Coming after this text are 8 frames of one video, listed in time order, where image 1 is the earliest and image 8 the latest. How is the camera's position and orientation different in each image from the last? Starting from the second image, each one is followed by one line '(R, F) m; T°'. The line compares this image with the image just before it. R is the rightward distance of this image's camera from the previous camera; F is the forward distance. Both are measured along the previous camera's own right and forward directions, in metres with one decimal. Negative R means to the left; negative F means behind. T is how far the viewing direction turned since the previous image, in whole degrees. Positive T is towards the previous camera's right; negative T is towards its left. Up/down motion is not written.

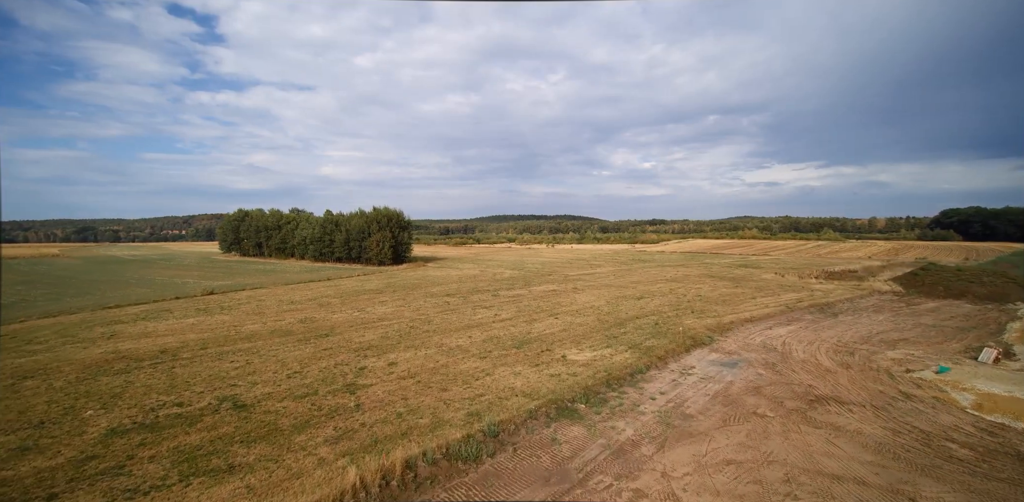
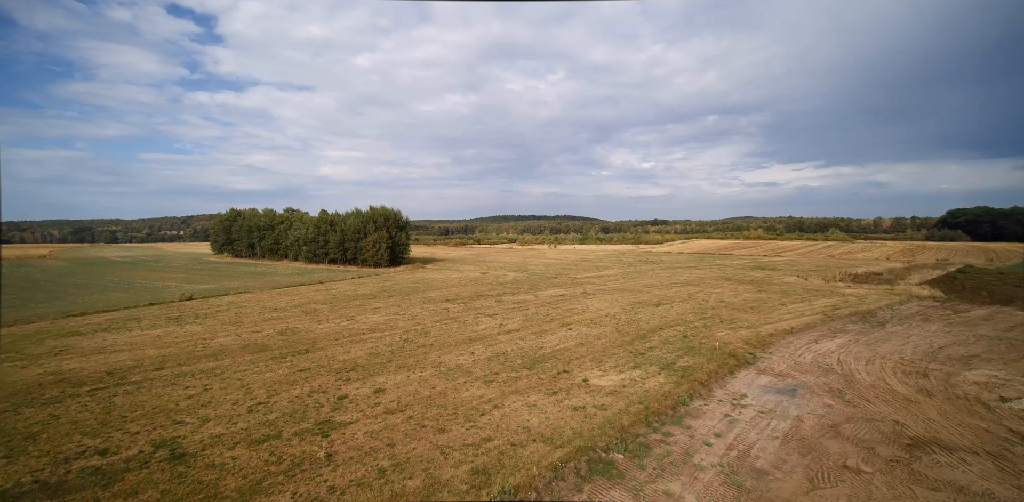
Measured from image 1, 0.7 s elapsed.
(-0.3, +1.9) m; 0°
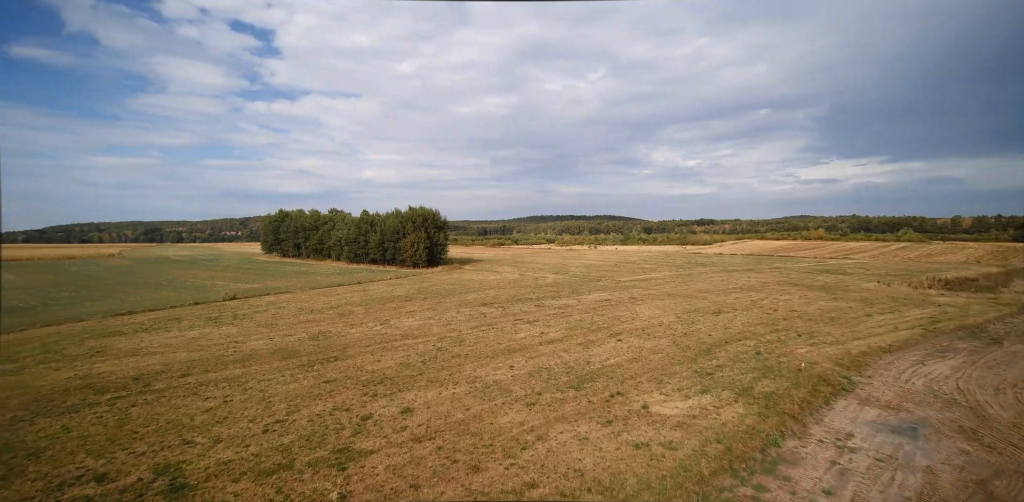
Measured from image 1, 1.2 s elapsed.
(-0.1, +1.3) m; -5°
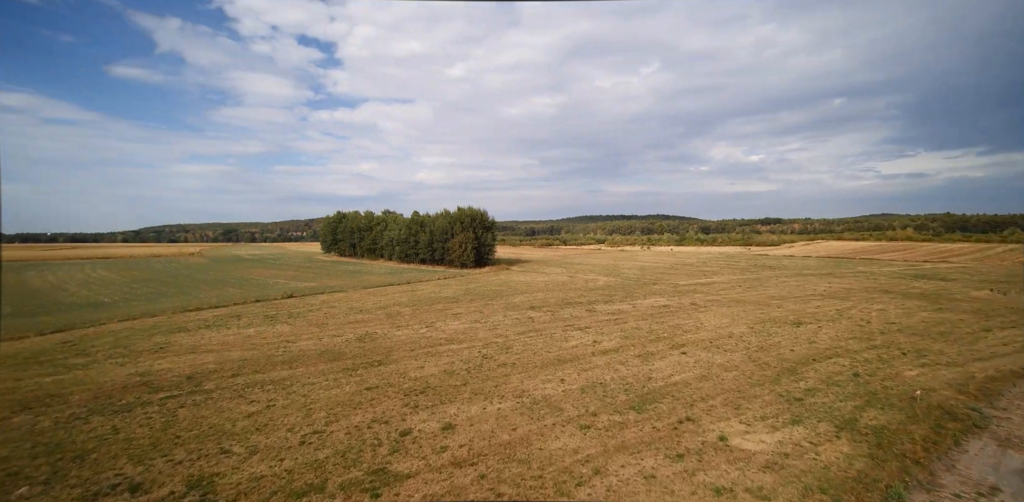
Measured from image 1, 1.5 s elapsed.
(-0.1, +0.8) m; -6°
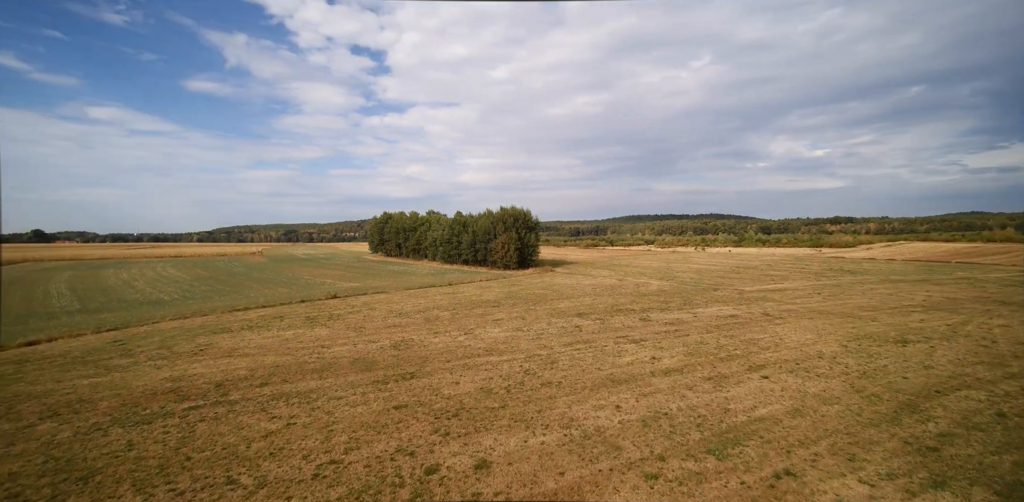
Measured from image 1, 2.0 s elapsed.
(0.0, +1.3) m; -6°
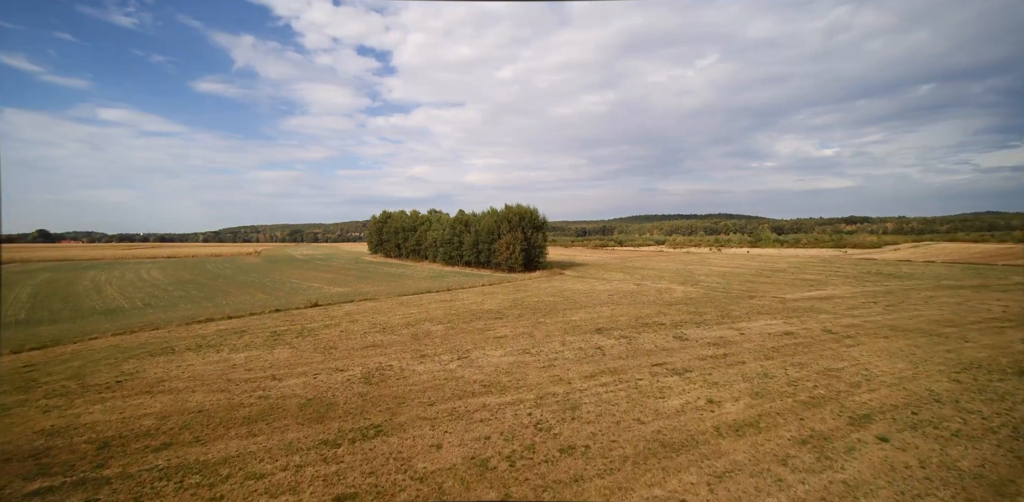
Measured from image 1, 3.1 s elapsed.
(0.0, +3.1) m; -1°
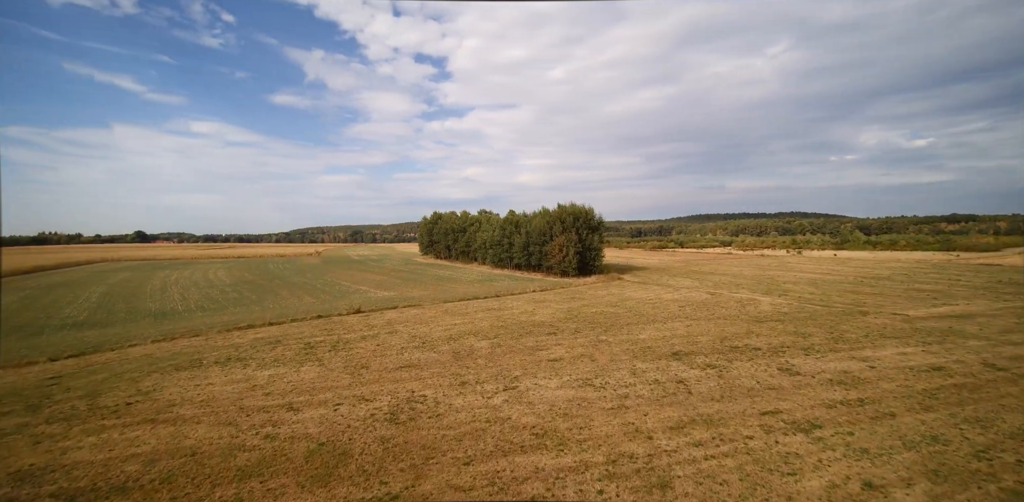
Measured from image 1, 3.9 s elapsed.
(-0.2, +2.2) m; -7°
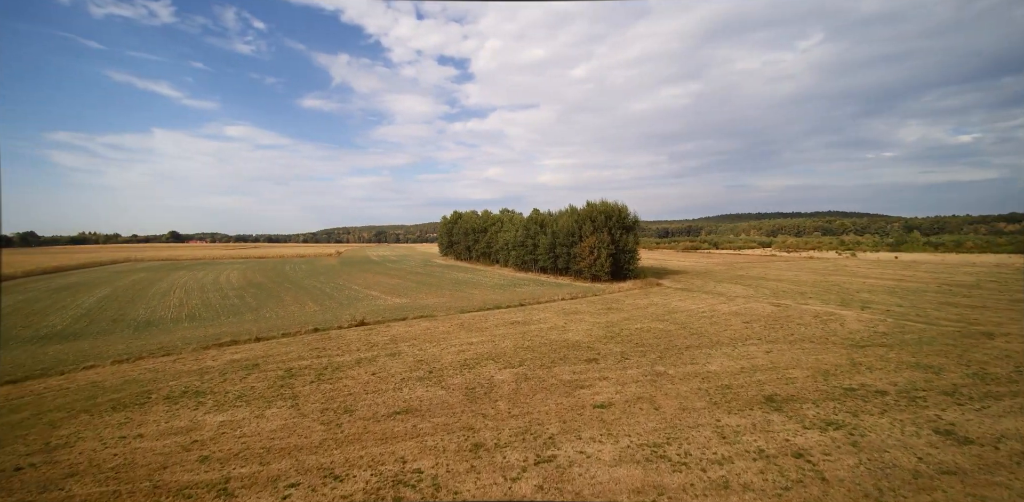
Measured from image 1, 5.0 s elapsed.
(-0.2, +3.1) m; -3°
